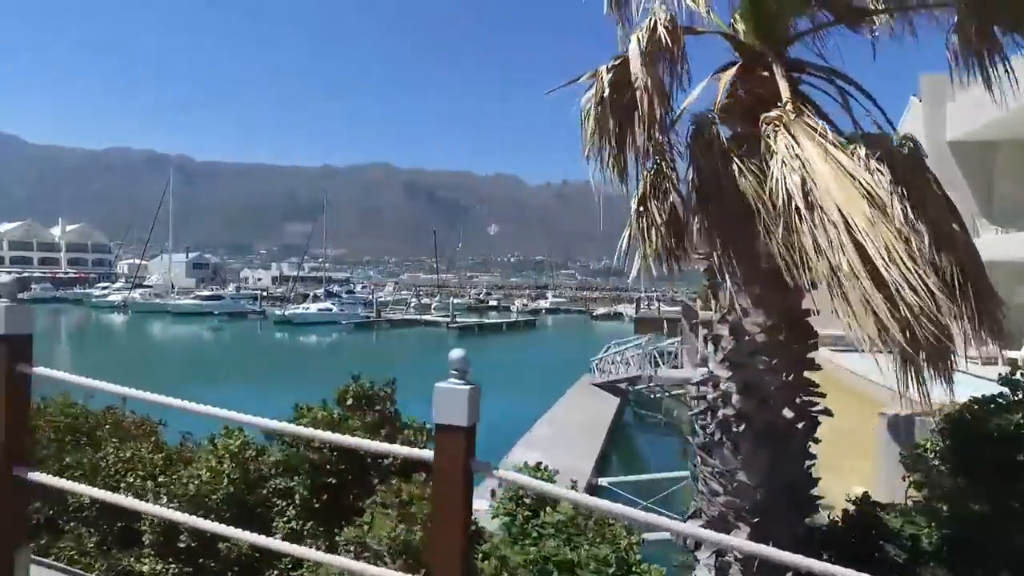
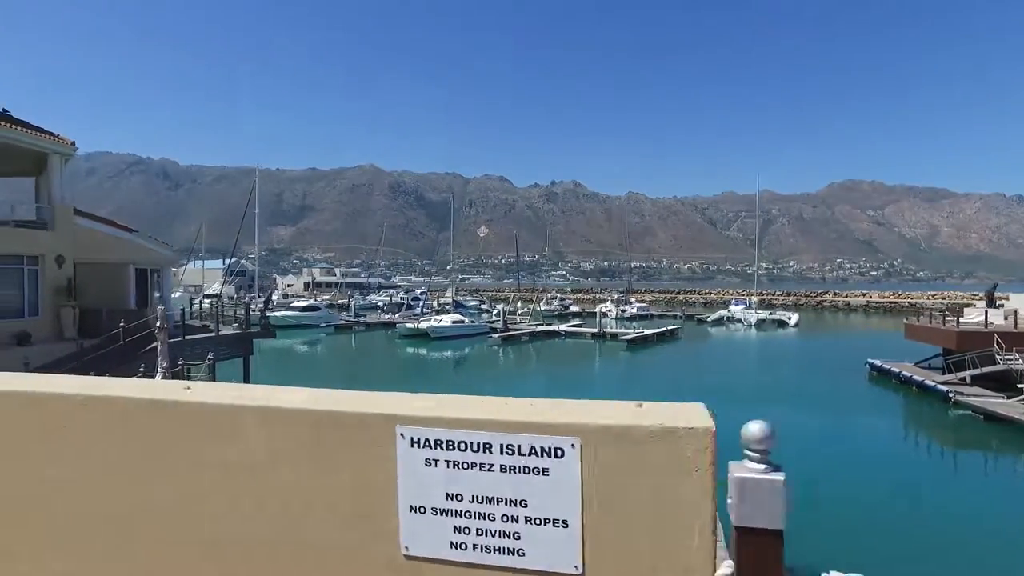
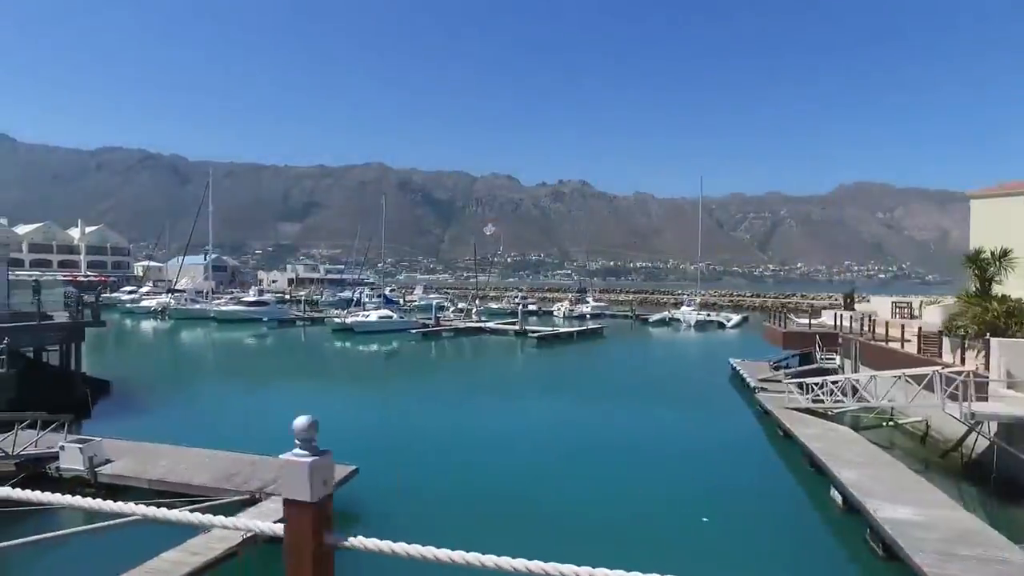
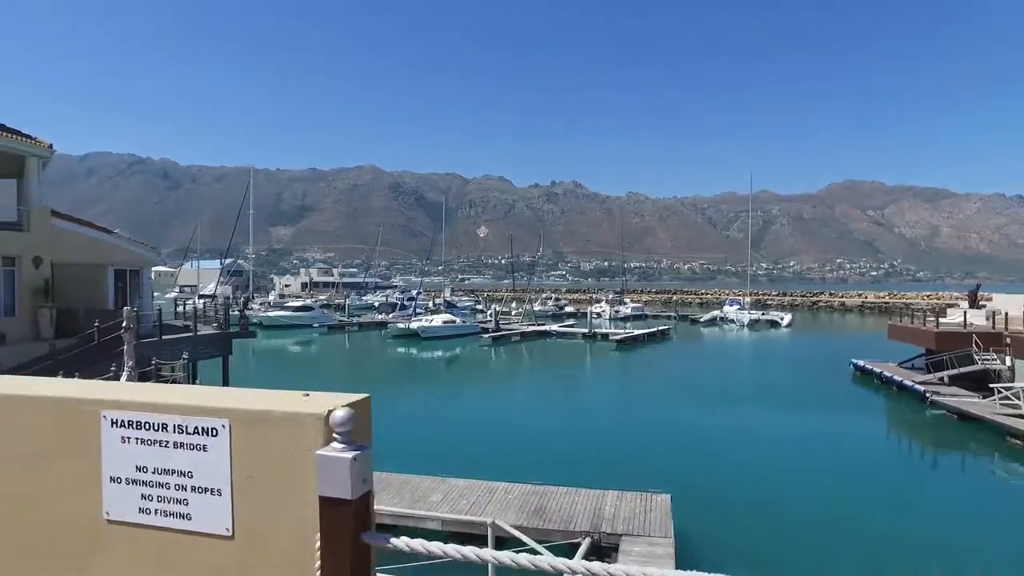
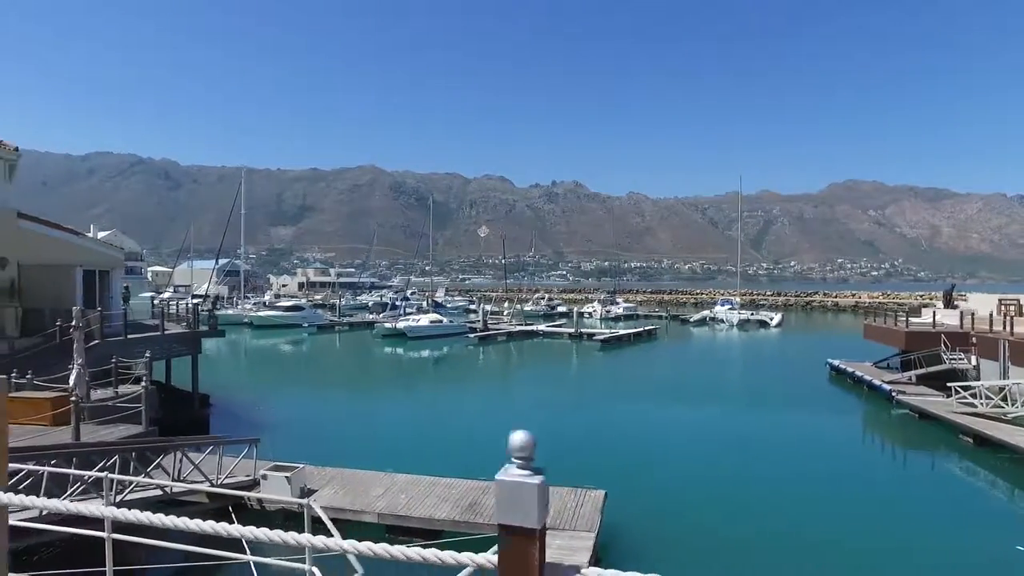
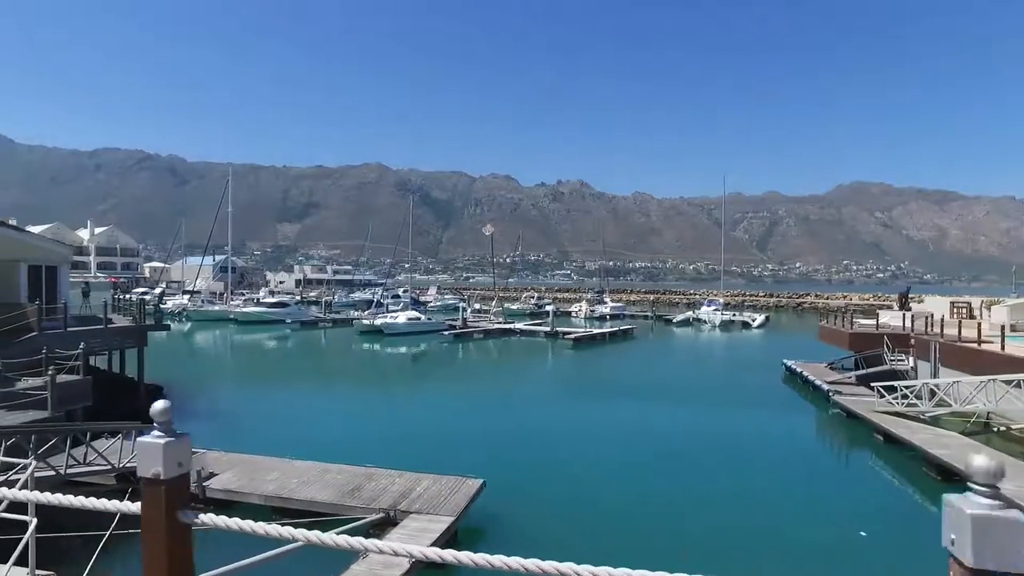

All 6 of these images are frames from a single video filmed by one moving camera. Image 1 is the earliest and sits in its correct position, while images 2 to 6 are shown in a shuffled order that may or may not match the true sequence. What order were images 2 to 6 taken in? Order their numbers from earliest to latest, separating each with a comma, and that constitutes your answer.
3, 6, 5, 4, 2
